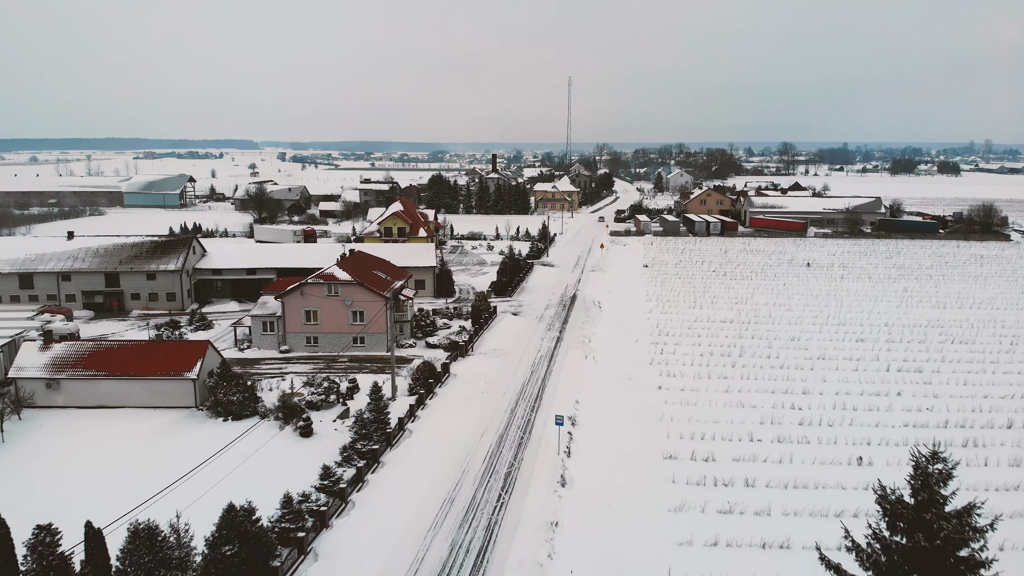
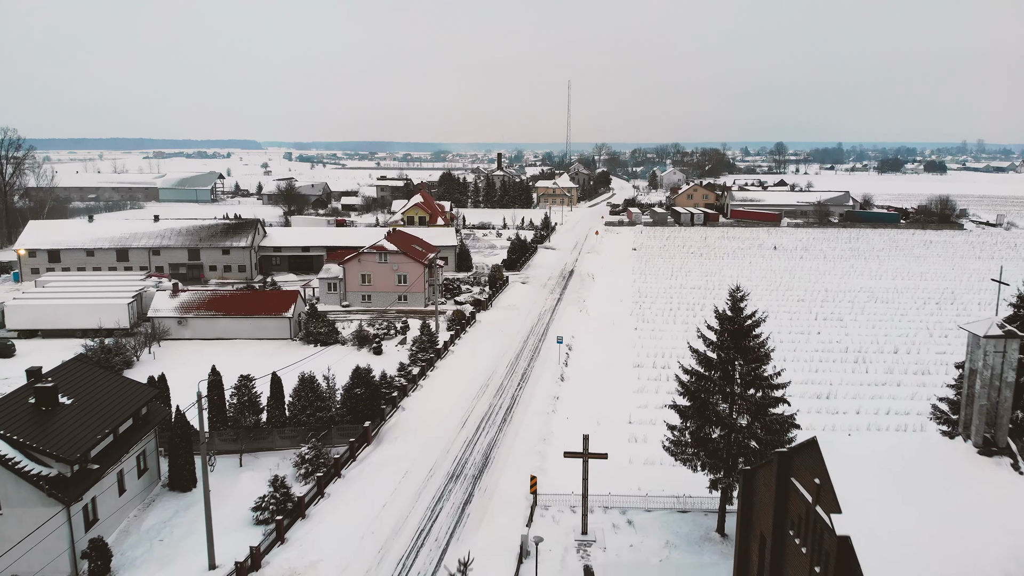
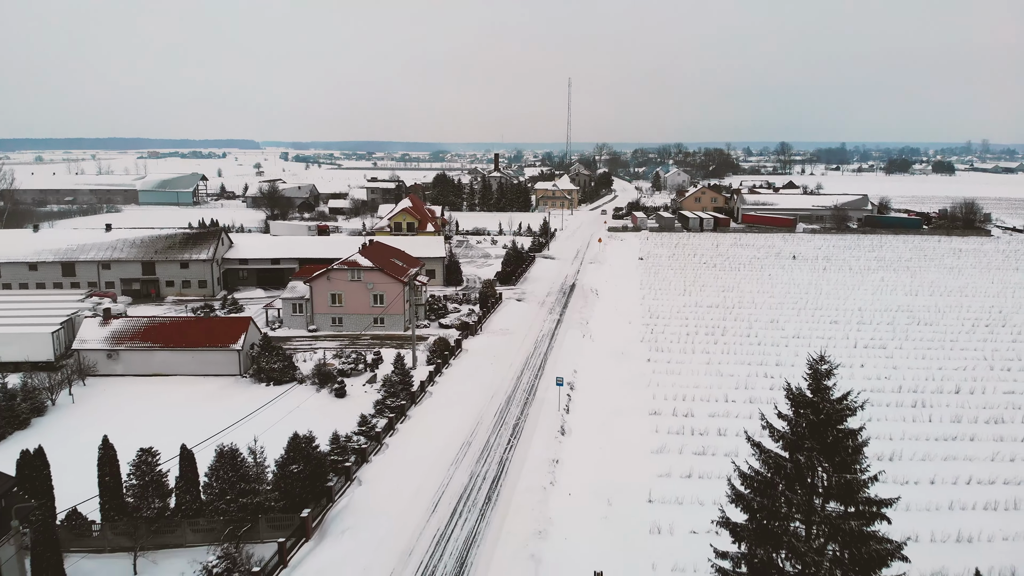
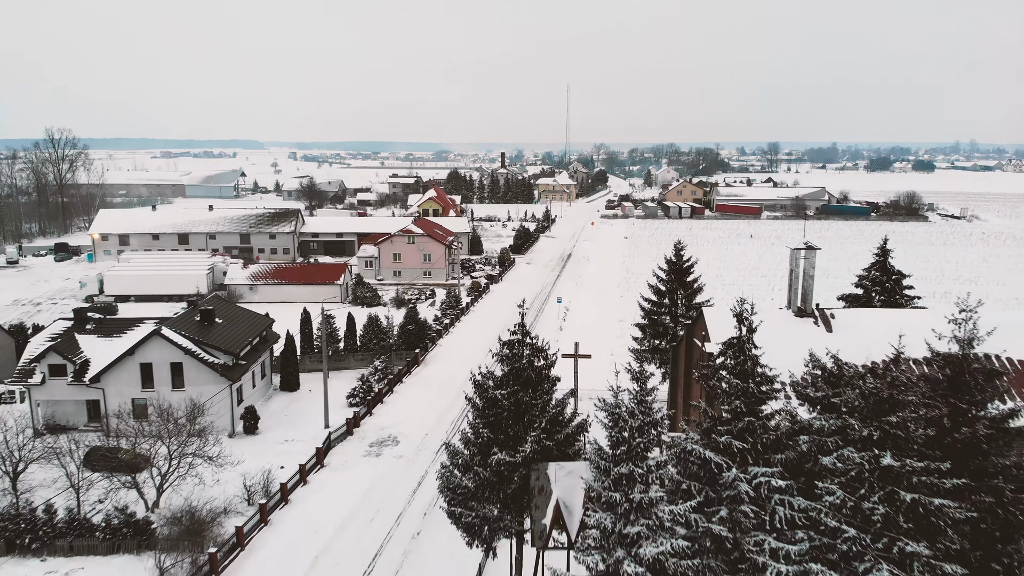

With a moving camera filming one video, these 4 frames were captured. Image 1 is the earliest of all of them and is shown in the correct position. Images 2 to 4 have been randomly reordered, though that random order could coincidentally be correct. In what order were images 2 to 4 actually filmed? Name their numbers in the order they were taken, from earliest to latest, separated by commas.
3, 2, 4
